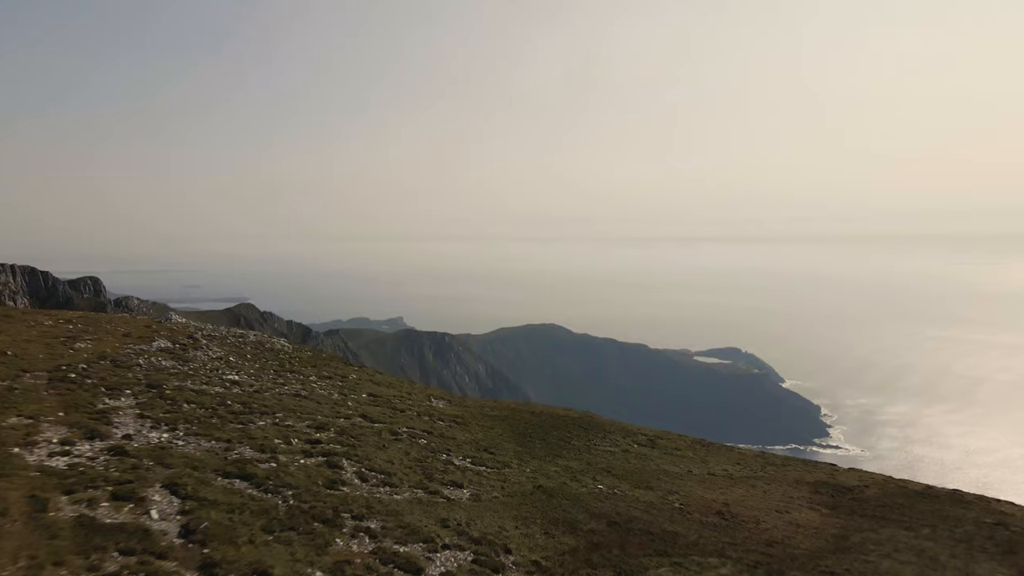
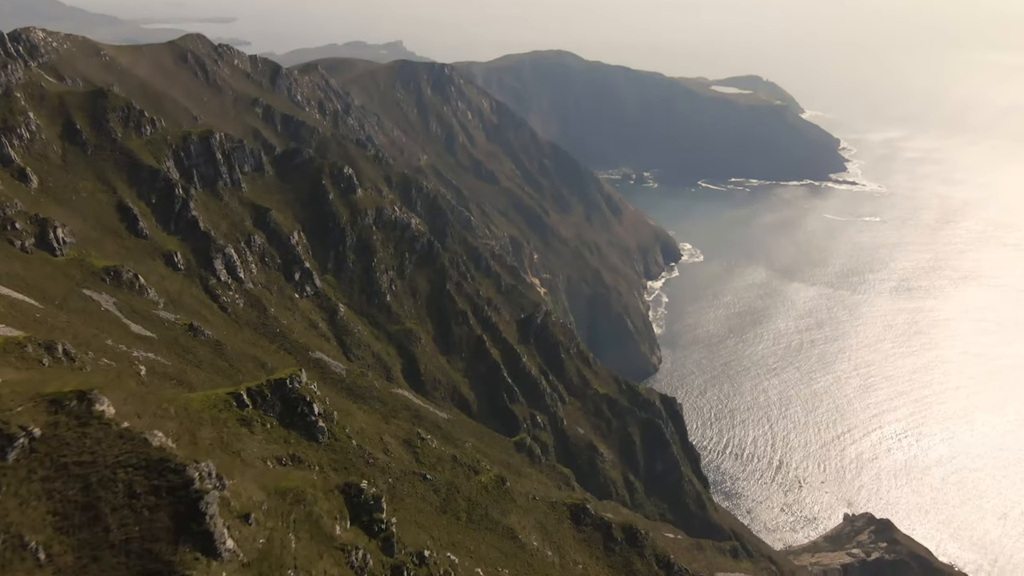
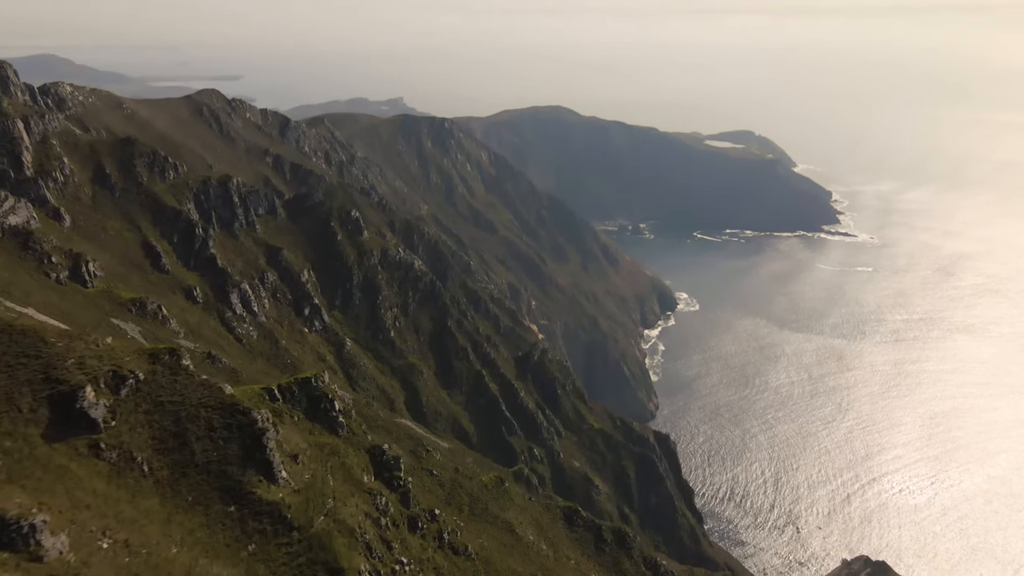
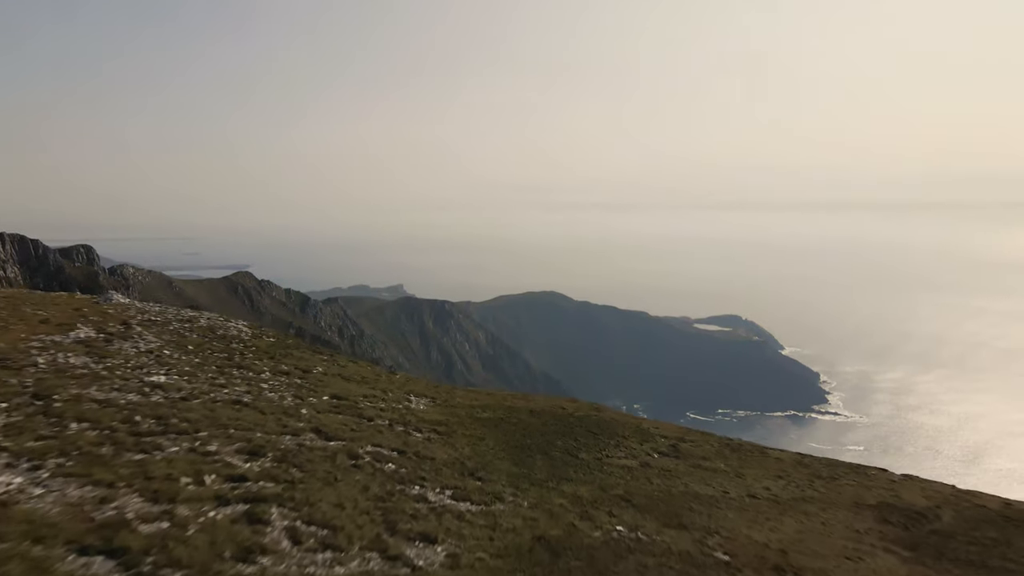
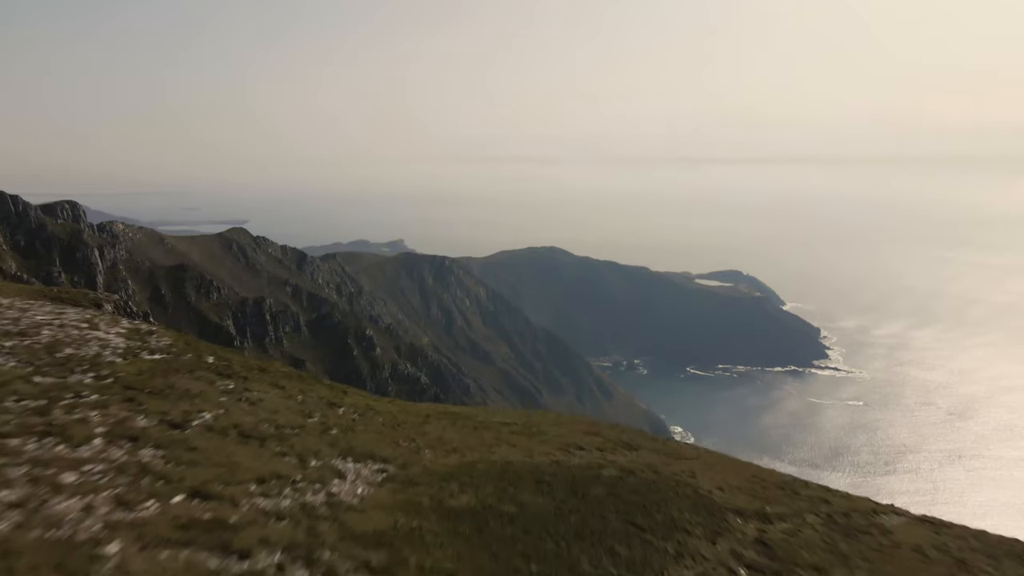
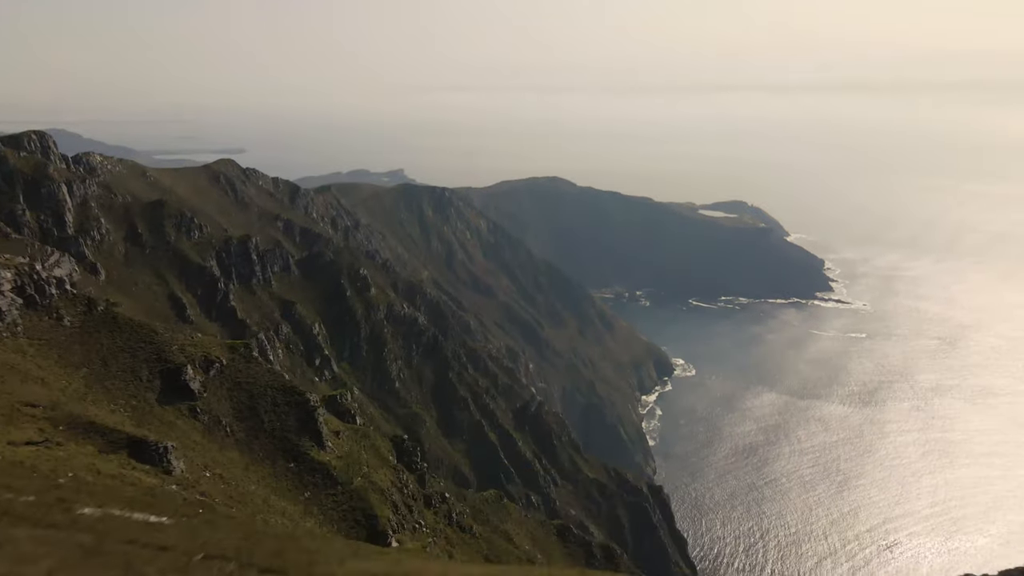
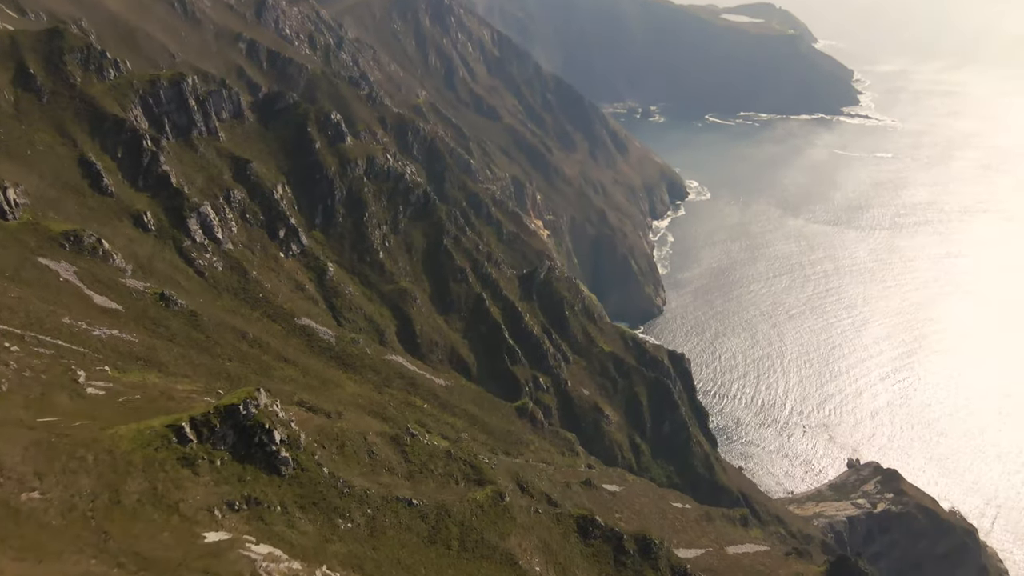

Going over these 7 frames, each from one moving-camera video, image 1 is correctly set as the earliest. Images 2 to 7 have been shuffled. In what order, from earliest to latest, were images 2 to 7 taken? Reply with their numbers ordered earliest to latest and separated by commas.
4, 5, 6, 3, 2, 7
